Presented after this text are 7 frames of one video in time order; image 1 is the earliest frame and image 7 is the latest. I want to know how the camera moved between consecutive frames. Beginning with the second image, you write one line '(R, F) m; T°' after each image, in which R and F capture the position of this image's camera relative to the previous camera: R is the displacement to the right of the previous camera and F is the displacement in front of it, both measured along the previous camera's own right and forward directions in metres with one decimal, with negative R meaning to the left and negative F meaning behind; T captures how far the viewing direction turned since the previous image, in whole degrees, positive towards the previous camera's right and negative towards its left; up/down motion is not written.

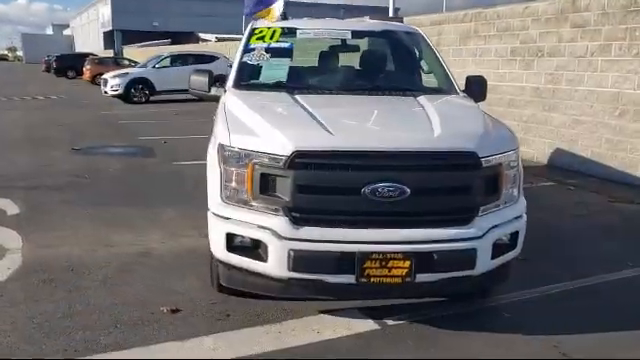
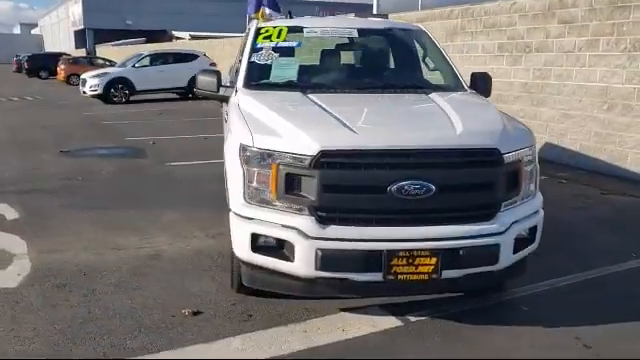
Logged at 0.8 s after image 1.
(-0.3, 0.0) m; +2°
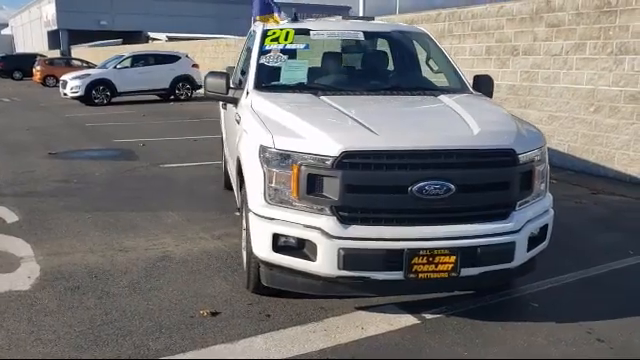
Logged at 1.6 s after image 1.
(-0.3, -0.1) m; +2°
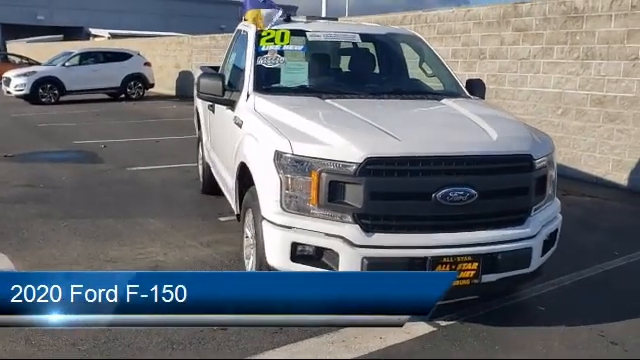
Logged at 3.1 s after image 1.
(-0.5, +0.1) m; +5°
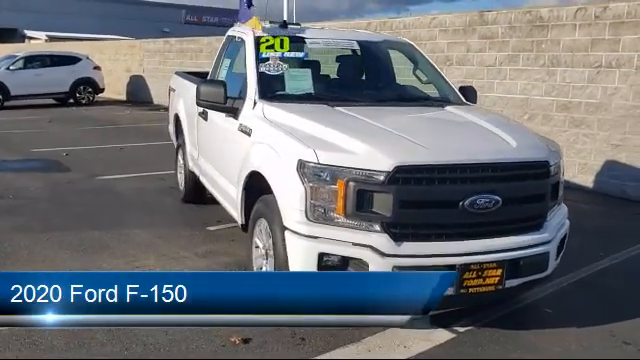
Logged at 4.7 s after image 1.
(-0.5, +0.1) m; +6°
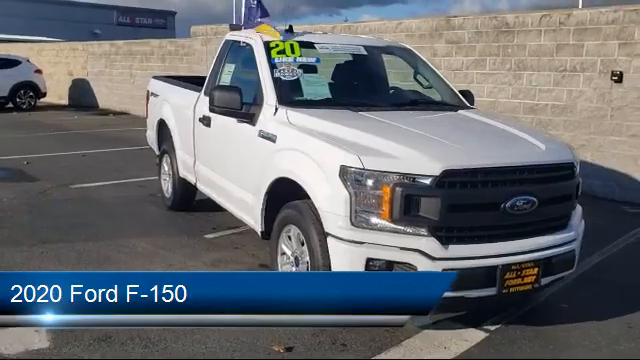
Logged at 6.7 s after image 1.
(-0.7, 0.0) m; +6°
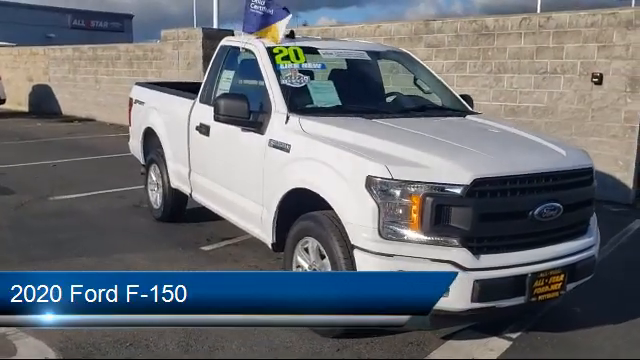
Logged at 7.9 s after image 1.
(-0.4, +0.1) m; +4°
